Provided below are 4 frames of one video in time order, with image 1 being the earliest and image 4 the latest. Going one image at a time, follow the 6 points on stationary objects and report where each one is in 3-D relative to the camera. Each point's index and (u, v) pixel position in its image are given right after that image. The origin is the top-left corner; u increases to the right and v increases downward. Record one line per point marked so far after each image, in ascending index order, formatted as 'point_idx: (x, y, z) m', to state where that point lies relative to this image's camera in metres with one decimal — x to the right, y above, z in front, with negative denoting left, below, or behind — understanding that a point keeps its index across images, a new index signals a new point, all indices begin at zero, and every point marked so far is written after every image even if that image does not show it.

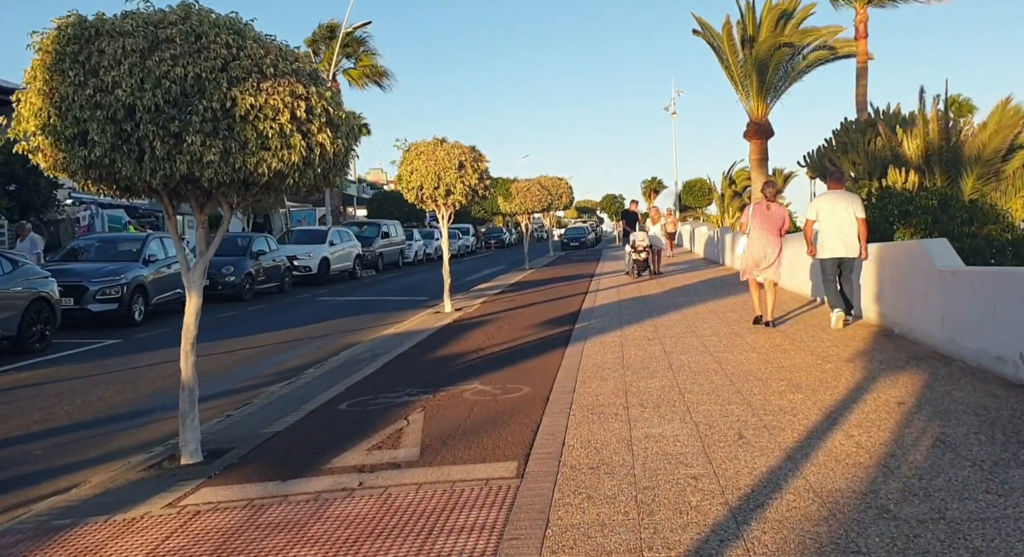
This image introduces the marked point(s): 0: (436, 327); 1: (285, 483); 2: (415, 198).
0: (-1.3, -0.8, +13.1) m
1: (-1.5, -1.3, +5.0) m
2: (-1.9, +1.6, +15.3) m
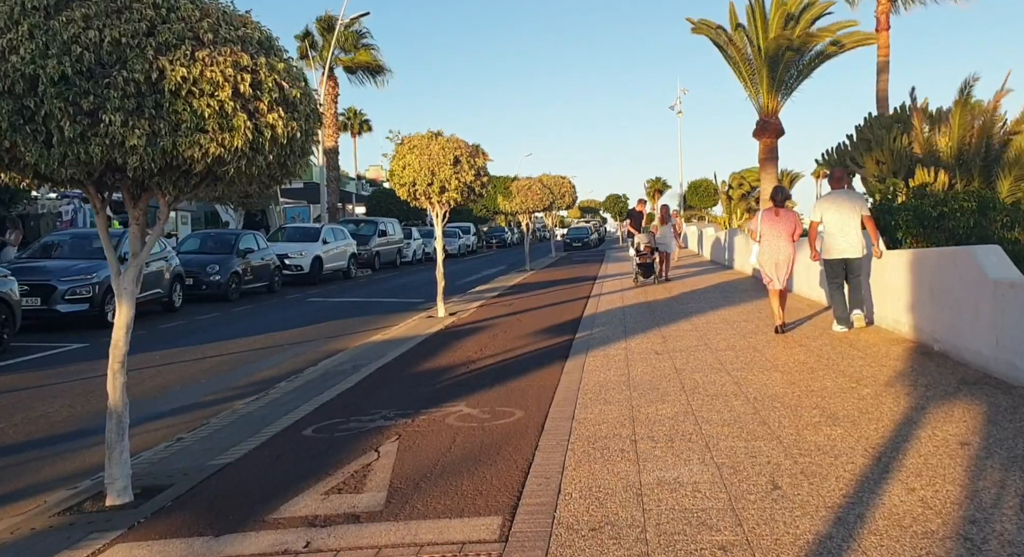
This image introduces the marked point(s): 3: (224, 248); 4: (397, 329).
0: (-1.4, -0.9, +12.2) m
1: (-1.6, -1.4, +4.1) m
2: (-2.0, +1.6, +14.4) m
3: (-7.3, +0.8, +19.4) m
4: (-2.0, -0.9, +13.3) m
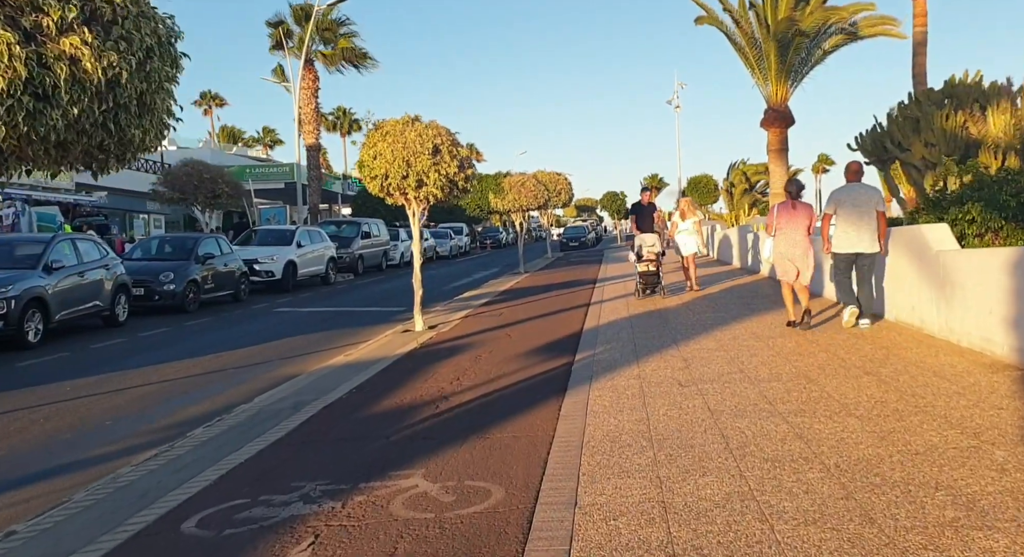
0: (-1.5, -1.0, +10.3) m
1: (-1.7, -1.5, +2.1) m
2: (-2.2, +1.5, +12.4) m
3: (-7.5, +0.6, +17.4) m
4: (-2.2, -1.0, +11.3) m
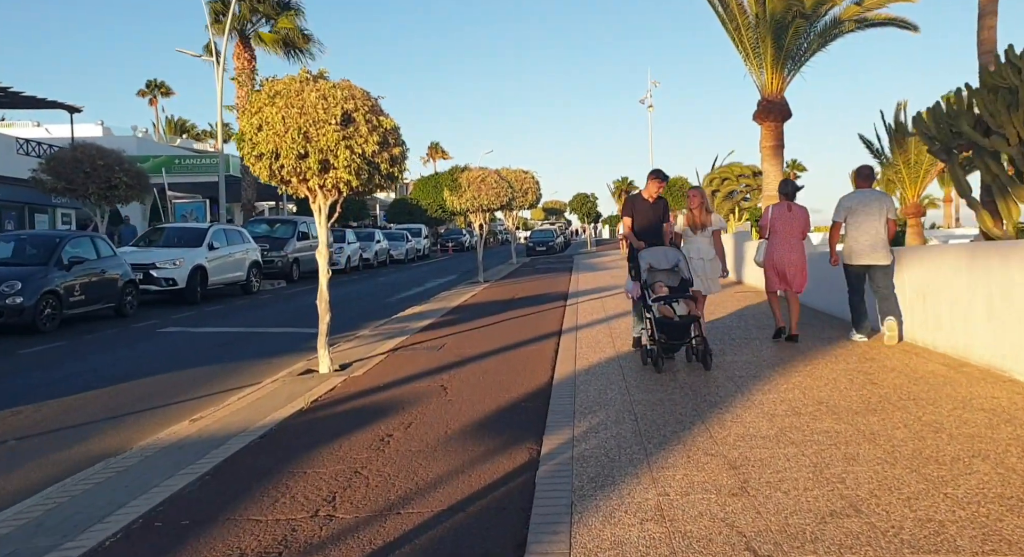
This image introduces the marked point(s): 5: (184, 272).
0: (-2.1, -1.2, +6.7) m
1: (-1.9, -1.7, -1.4) m
2: (-2.8, +1.2, +8.9) m
3: (-8.4, +0.4, +13.6) m
4: (-2.8, -1.2, +7.7) m
5: (-7.4, +0.2, +17.3) m
